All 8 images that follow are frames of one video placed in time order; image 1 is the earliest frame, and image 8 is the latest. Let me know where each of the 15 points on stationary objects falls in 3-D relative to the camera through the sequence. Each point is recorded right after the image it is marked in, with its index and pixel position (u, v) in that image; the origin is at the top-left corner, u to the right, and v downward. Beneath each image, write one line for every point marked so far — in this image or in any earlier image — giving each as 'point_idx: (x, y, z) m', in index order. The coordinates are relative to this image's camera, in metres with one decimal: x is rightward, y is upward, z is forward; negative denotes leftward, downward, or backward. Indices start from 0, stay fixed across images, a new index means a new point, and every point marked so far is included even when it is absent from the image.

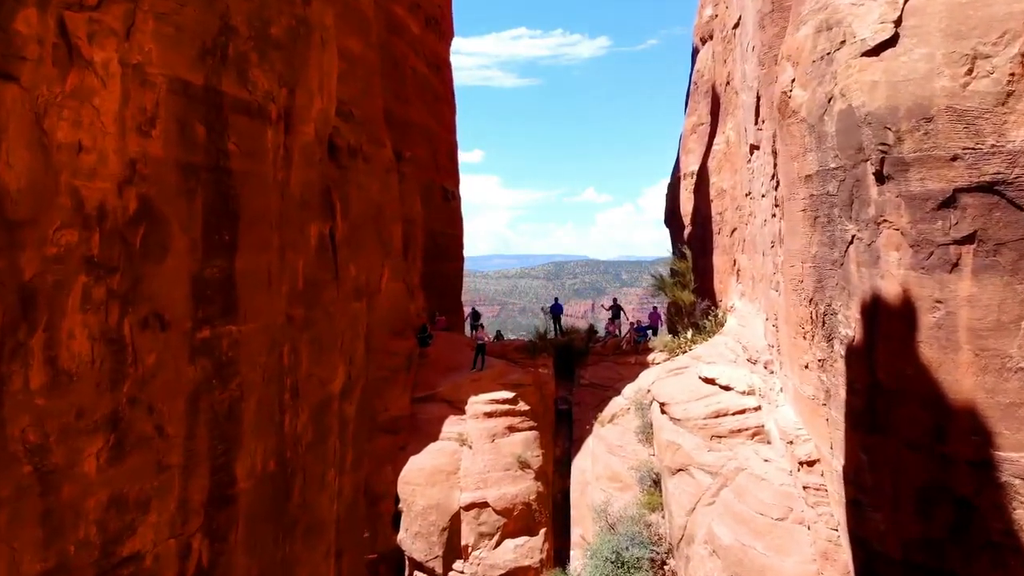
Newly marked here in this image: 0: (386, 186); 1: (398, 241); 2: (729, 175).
0: (-3.6, +2.8, +15.7) m
1: (-3.3, +1.4, +16.0) m
2: (+5.9, +3.1, +15.0) m
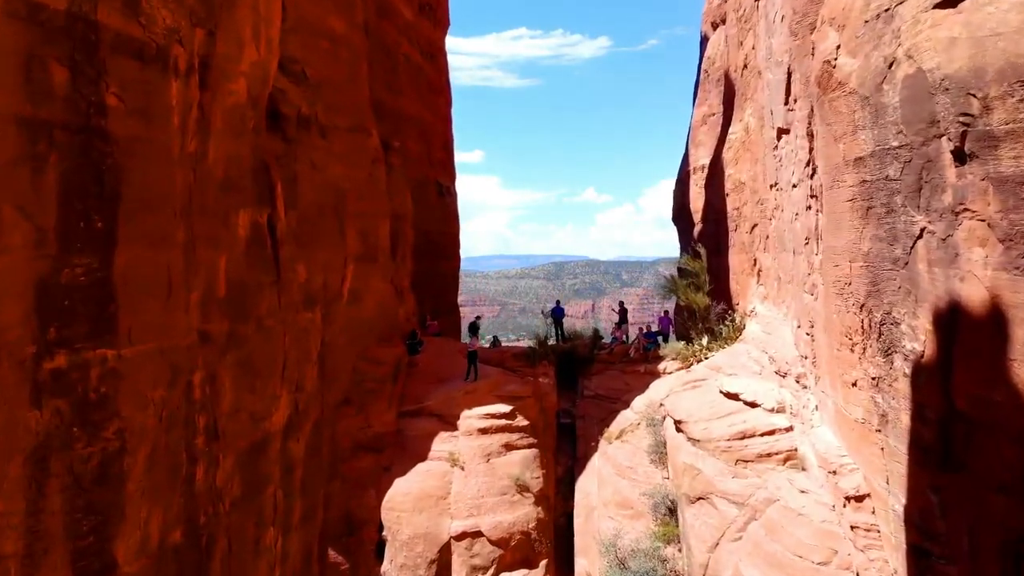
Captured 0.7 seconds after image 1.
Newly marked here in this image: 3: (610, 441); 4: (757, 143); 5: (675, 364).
0: (-3.6, +2.8, +14.3) m
1: (-3.4, +1.3, +14.6) m
2: (+5.9, +3.0, +13.5) m
3: (+2.3, -3.5, +12.7) m
4: (+5.8, +3.4, +13.0) m
5: (+4.1, -1.9, +13.5) m
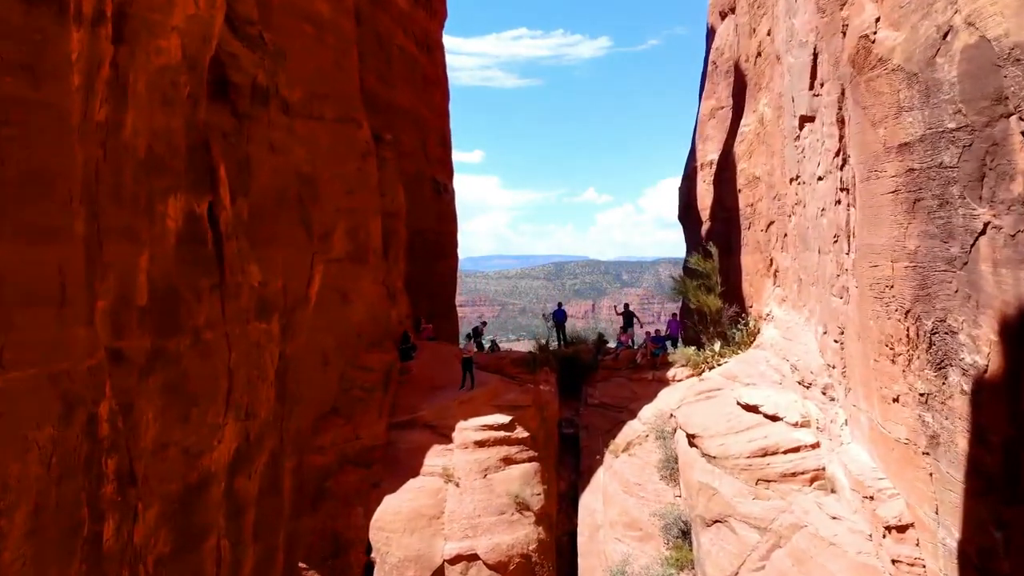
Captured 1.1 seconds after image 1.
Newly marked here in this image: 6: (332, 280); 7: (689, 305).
0: (-3.7, +2.7, +13.4) m
1: (-3.4, +1.3, +13.7) m
2: (+5.8, +3.0, +12.6) m
3: (+2.3, -3.6, +11.8) m
4: (+5.8, +3.4, +12.1) m
5: (+4.1, -1.9, +12.6) m
6: (-4.0, +0.2, +12.2) m
7: (+4.8, -0.5, +14.7) m
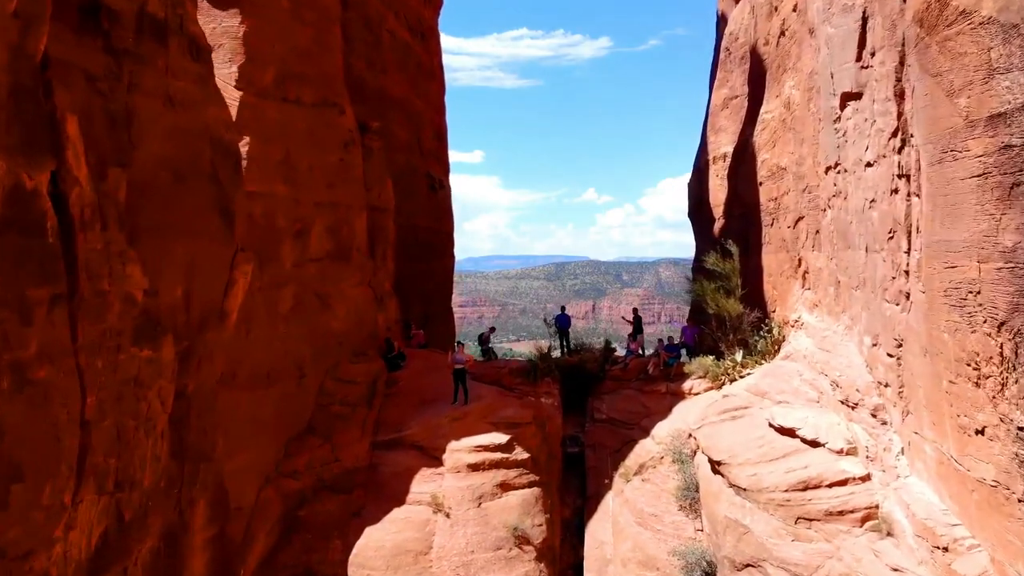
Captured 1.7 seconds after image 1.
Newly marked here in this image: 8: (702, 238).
0: (-3.7, +2.7, +12.1) m
1: (-3.4, +1.2, +12.4) m
2: (+5.8, +2.9, +11.3) m
3: (+2.2, -3.7, +10.5) m
4: (+5.7, +3.3, +10.7) m
5: (+4.0, -2.0, +11.3) m
6: (-4.1, +0.1, +10.9) m
7: (+4.8, -0.5, +13.4) m
8: (+6.5, +1.7, +18.8) m
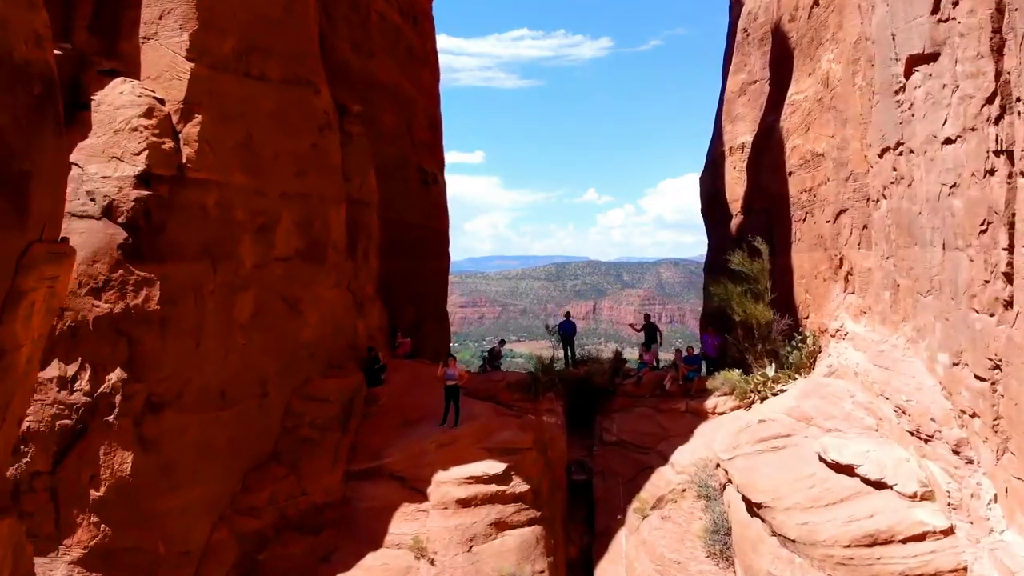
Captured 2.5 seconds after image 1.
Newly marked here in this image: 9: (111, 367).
0: (-3.7, +2.6, +10.6) m
1: (-3.5, +1.1, +10.9) m
2: (+5.8, +2.8, +9.8) m
3: (+2.2, -3.7, +9.0) m
4: (+5.7, +3.3, +9.2) m
5: (+4.0, -2.1, +9.8) m
6: (-4.1, 0.0, +9.4) m
7: (+4.7, -0.6, +11.9) m
8: (+6.5, +1.6, +17.3) m
9: (-5.5, -1.1, +7.6) m
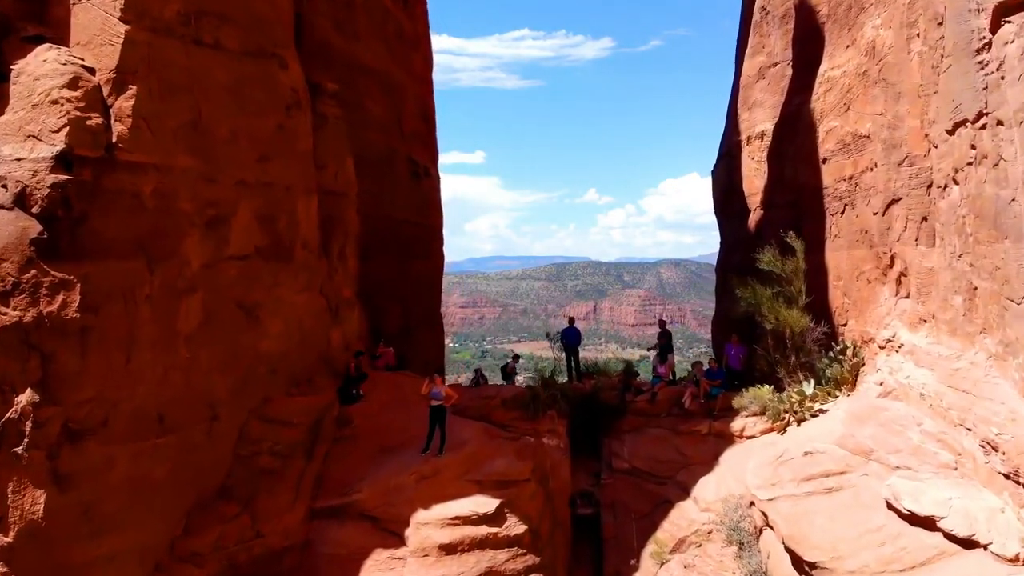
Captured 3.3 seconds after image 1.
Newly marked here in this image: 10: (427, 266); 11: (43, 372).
0: (-3.8, +2.6, +9.2) m
1: (-3.6, +1.1, +9.5) m
2: (+5.7, +2.8, +8.4) m
3: (+2.1, -3.8, +7.6) m
4: (+5.6, +3.2, +7.8) m
5: (+3.9, -2.1, +8.4) m
6: (-4.2, 0.0, +8.0) m
7: (+4.6, -0.7, +10.5) m
8: (+6.4, +1.6, +15.9) m
9: (-5.6, -1.1, +6.2) m
10: (-2.5, +0.7, +16.3) m
11: (-5.5, -1.0, +6.3) m
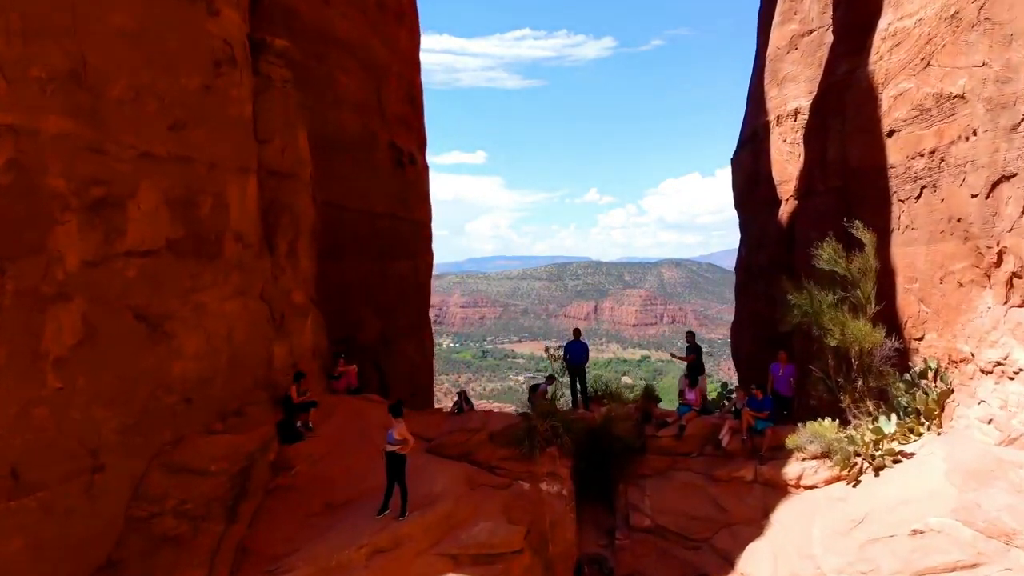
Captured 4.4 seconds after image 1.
0: (-4.0, +2.5, +7.3) m
1: (-3.7, +1.0, +7.6) m
2: (+5.5, +2.7, +6.4) m
3: (+1.9, -3.8, +5.6) m
4: (+5.4, +3.2, +5.9) m
5: (+3.7, -2.2, +6.4) m
6: (-4.4, -0.1, +6.1) m
7: (+4.5, -0.7, +8.5) m
8: (+6.2, +1.5, +13.9) m
9: (-5.8, -1.2, +4.3) m
10: (-2.6, +0.6, +14.3) m
11: (-5.6, -1.0, +4.4) m
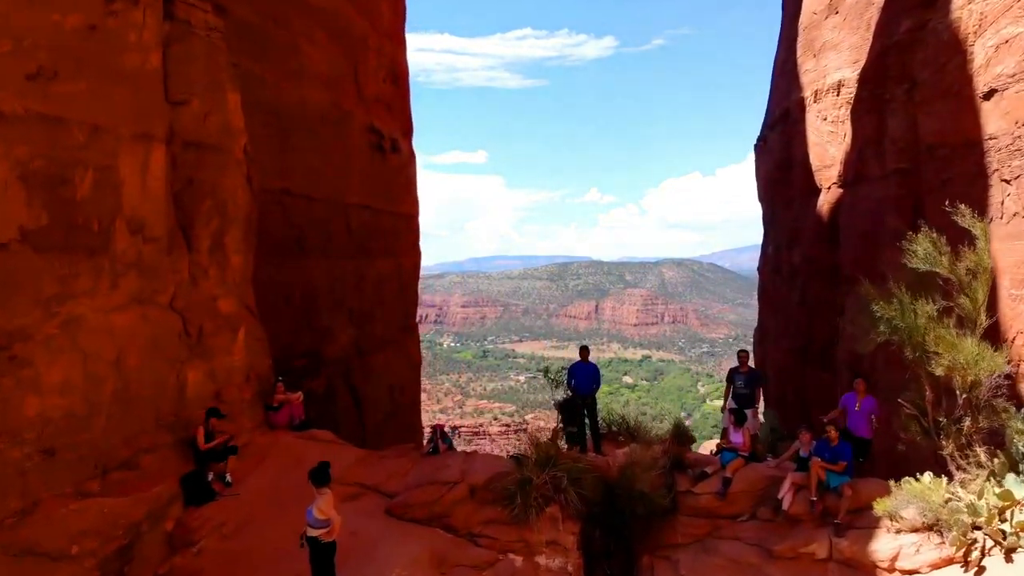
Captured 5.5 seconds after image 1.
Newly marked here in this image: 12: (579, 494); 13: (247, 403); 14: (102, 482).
0: (-4.1, +2.4, +5.5) m
1: (-3.8, +1.0, +5.7) m
2: (+5.4, +2.6, +4.6) m
3: (+1.8, -3.9, +3.8) m
4: (+5.3, +3.1, +4.0) m
5: (+3.6, -2.2, +4.6) m
6: (-4.5, -0.2, +4.3) m
7: (+4.4, -0.8, +6.7) m
8: (+6.1, +1.5, +12.1) m
9: (-5.9, -1.3, +2.4) m
10: (-2.8, +0.5, +12.5) m
11: (-5.7, -1.1, +2.6) m
12: (+0.7, -2.2, +5.9) m
13: (-3.1, -1.3, +6.4) m
14: (-3.7, -1.7, +5.0) m
